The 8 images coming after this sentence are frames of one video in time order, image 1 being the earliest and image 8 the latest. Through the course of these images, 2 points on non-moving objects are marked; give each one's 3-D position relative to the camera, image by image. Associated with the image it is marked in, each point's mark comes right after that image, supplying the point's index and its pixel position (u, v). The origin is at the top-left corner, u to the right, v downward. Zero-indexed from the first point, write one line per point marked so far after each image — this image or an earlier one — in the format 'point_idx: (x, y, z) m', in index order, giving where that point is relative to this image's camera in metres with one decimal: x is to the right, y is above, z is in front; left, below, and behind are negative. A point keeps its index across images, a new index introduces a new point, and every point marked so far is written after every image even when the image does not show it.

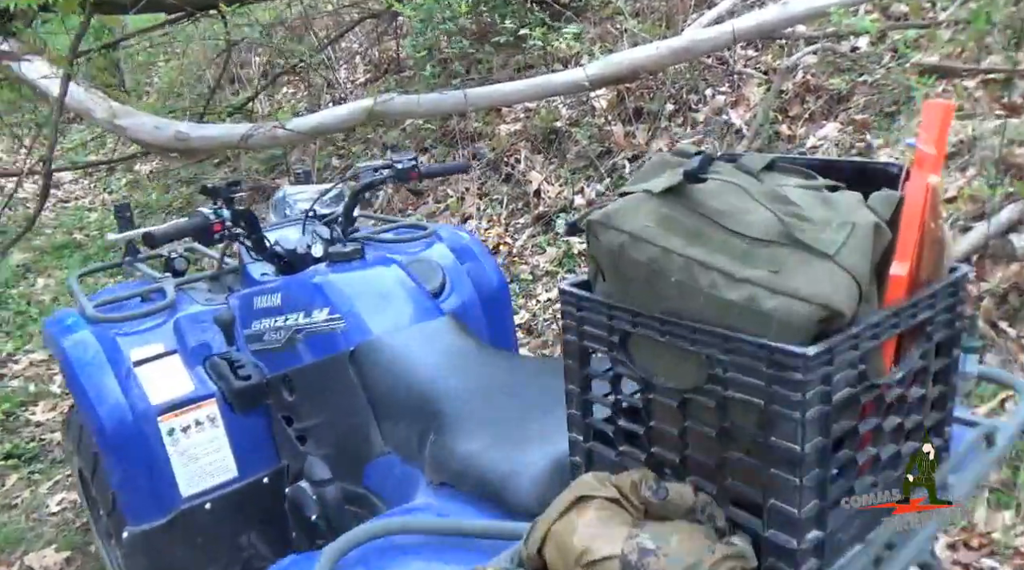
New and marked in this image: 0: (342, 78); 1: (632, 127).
0: (-1.5, +1.7, +9.3) m
1: (+0.7, +1.0, +6.7) m
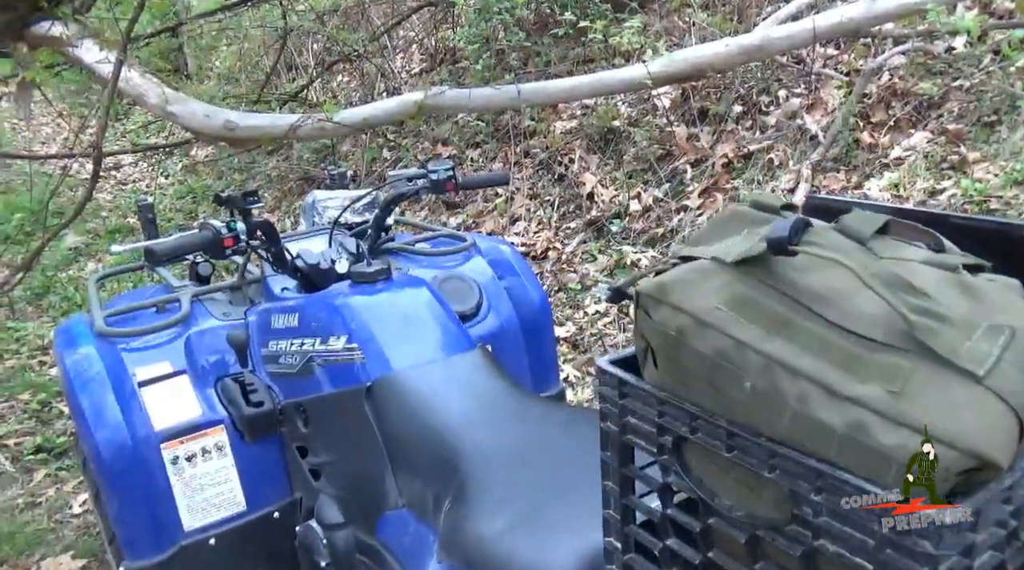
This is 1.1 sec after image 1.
0: (-1.0, +1.8, +9.0) m
1: (+1.0, +0.9, +6.3) m
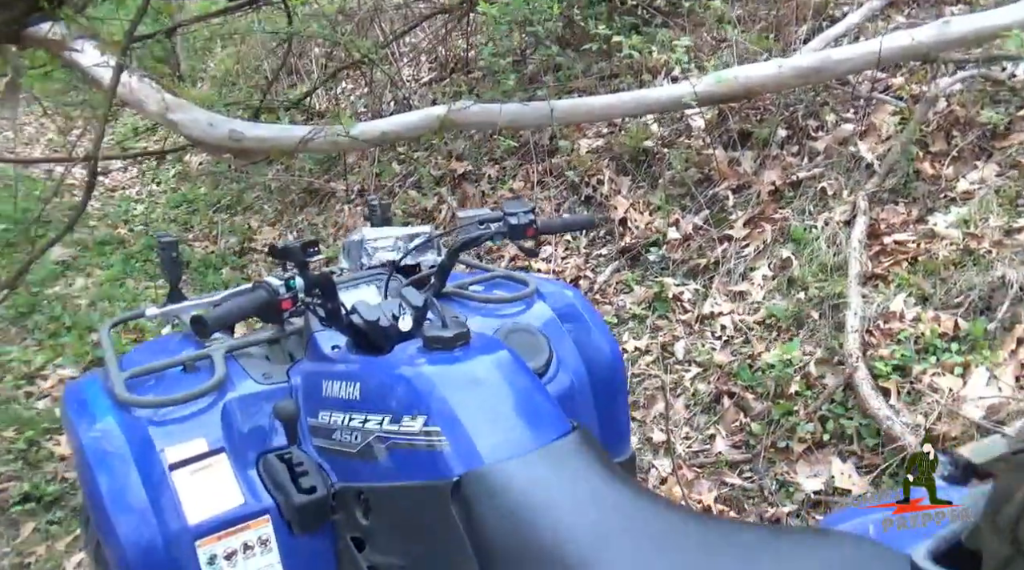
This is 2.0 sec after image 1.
0: (-0.8, +1.6, +8.6) m
1: (+1.2, +0.7, +6.0) m
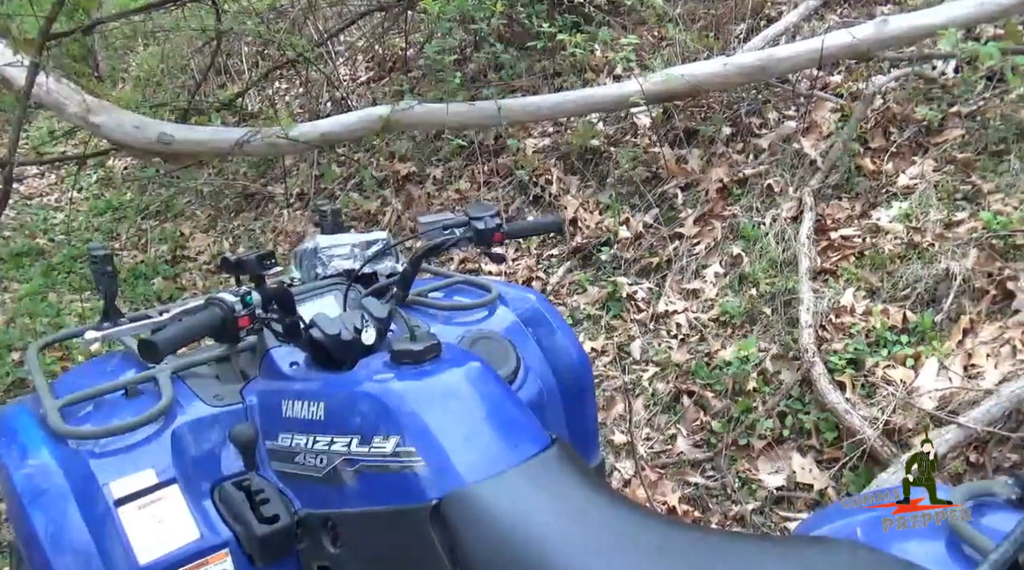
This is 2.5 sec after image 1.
0: (-1.3, +1.6, +8.5) m
1: (+0.9, +0.7, +6.0) m
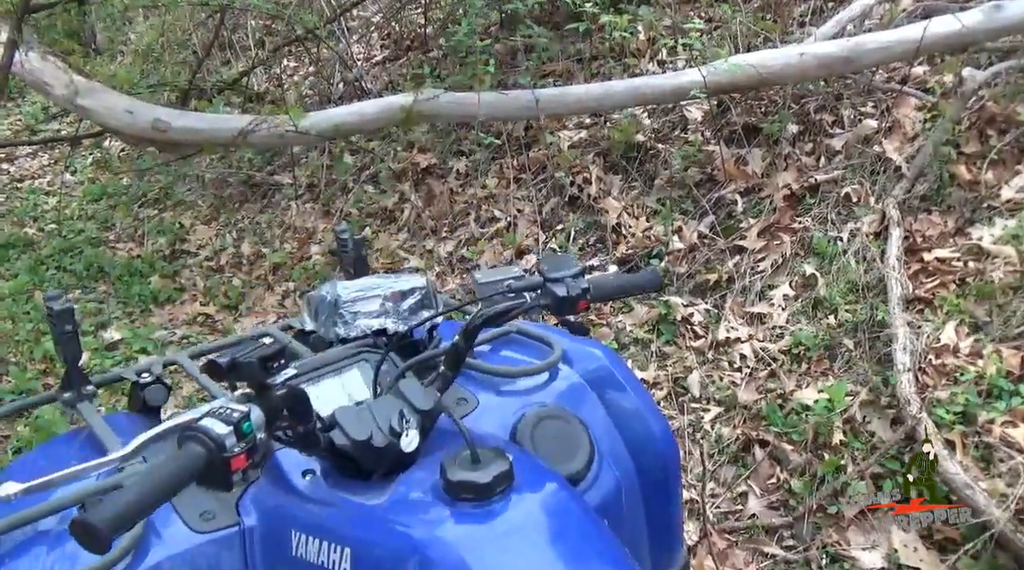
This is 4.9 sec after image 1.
0: (-1.1, +1.6, +7.8) m
1: (+1.1, +0.6, +5.3) m
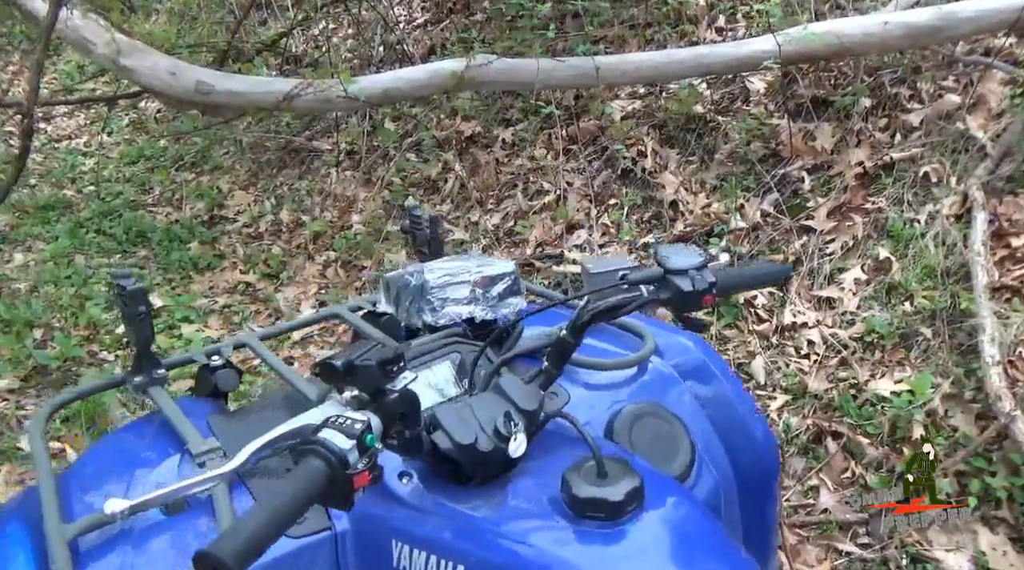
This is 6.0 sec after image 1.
0: (-0.8, +1.8, +7.6) m
1: (+1.4, +0.7, +5.1) m
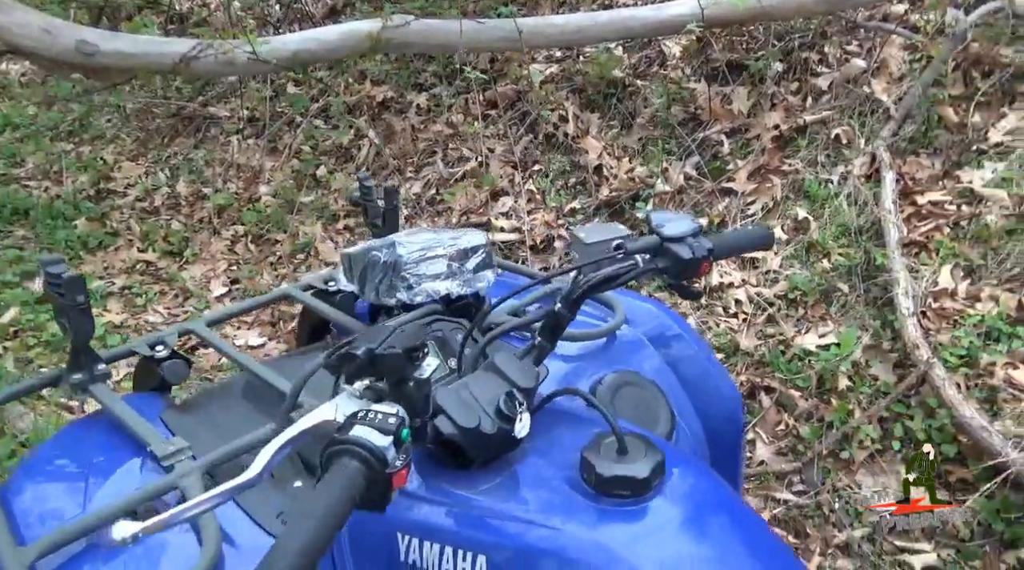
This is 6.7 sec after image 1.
0: (-1.4, +2.0, +7.5) m
1: (+1.0, +0.9, +5.3) m
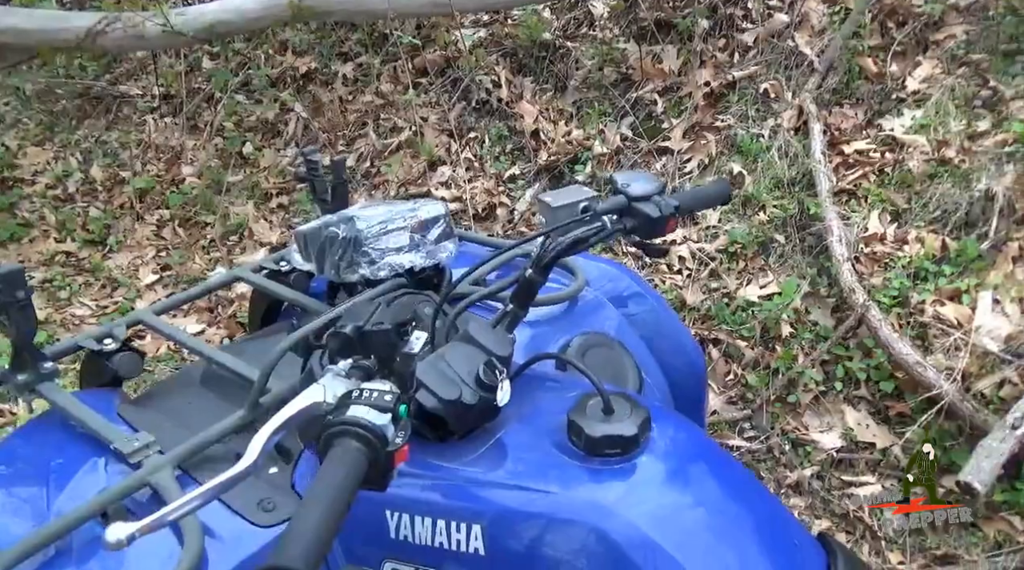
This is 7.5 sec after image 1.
0: (-2.0, +2.2, +7.3) m
1: (+0.7, +1.1, +5.4) m
